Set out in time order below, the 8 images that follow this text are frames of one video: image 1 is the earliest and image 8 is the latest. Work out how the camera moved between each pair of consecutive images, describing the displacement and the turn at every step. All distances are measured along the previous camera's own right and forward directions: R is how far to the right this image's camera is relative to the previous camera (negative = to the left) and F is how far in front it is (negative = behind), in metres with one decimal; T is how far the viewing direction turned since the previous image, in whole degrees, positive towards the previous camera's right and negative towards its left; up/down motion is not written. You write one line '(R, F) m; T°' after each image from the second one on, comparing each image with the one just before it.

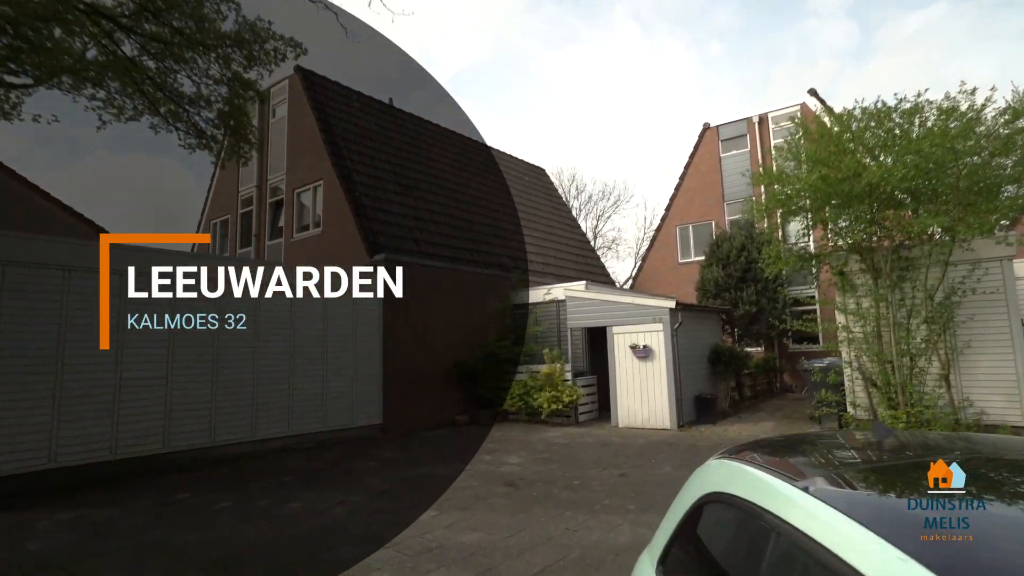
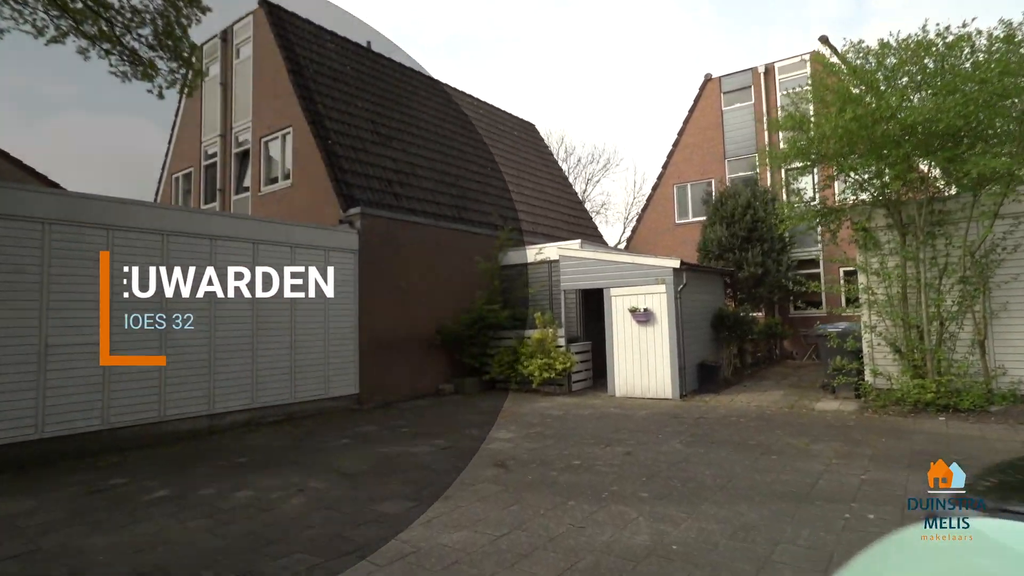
(0.0, +1.0) m; +1°
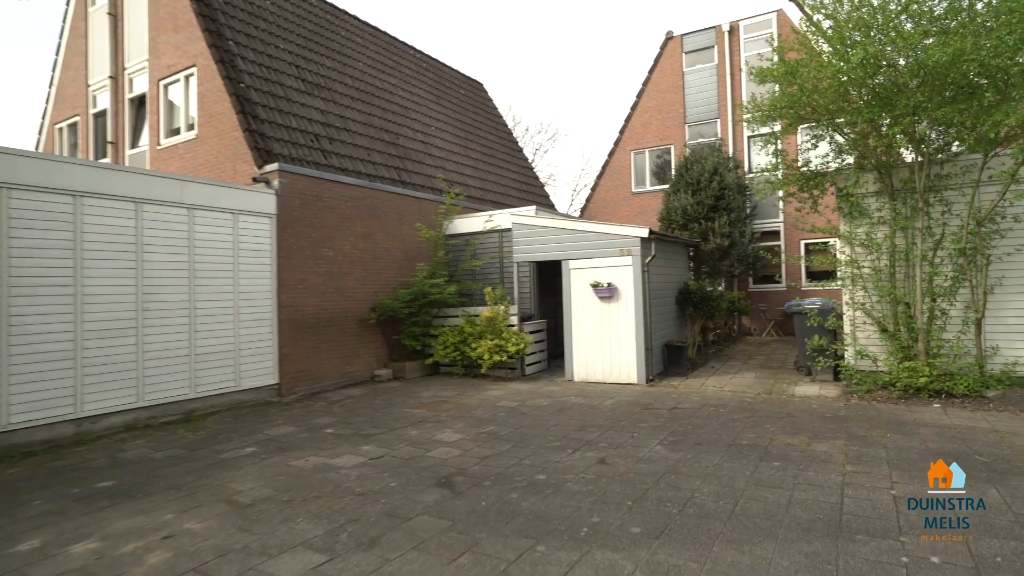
(0.0, +1.3) m; +5°
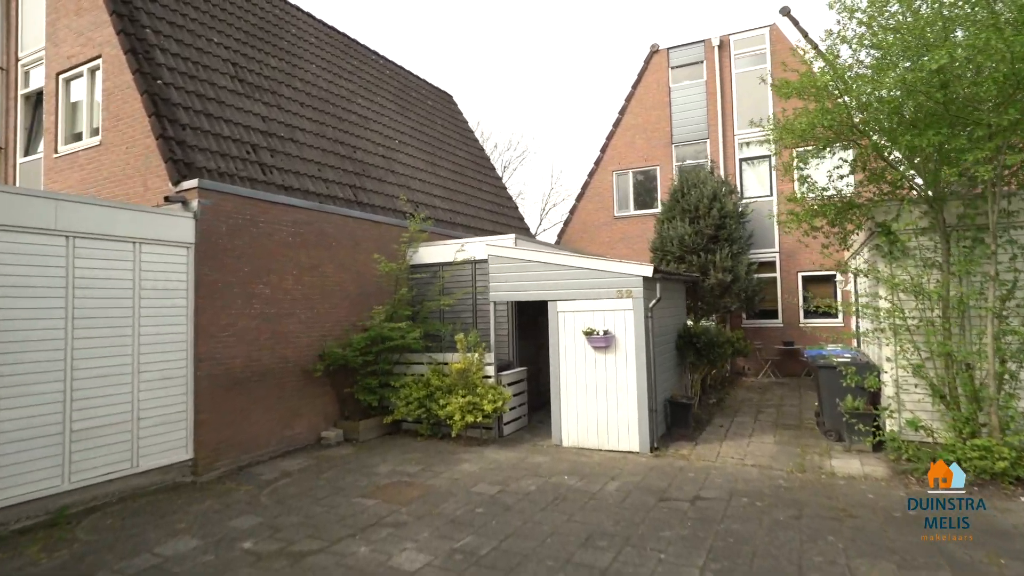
(-0.2, +1.6) m; +4°
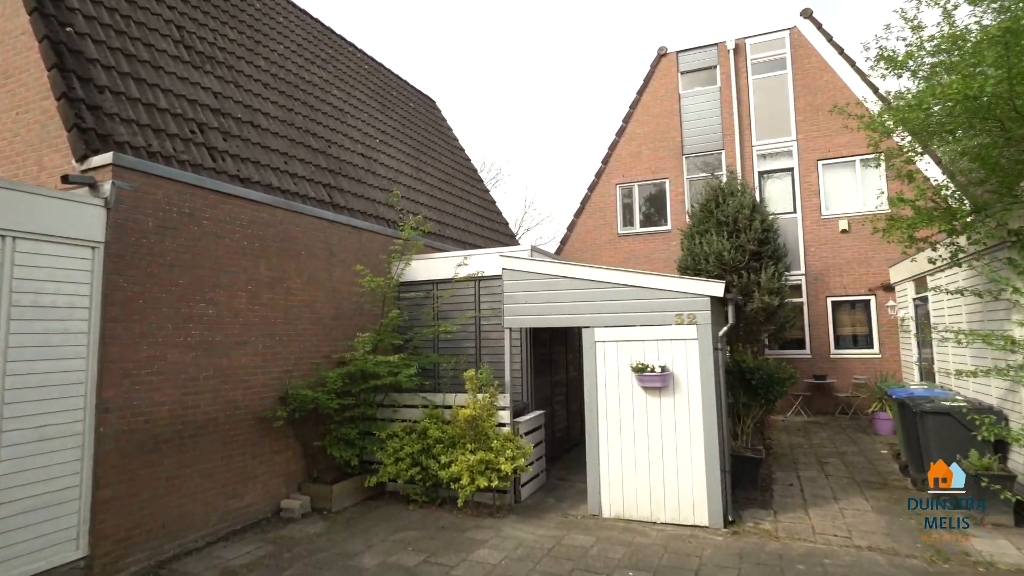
(-0.7, +1.8) m; +4°
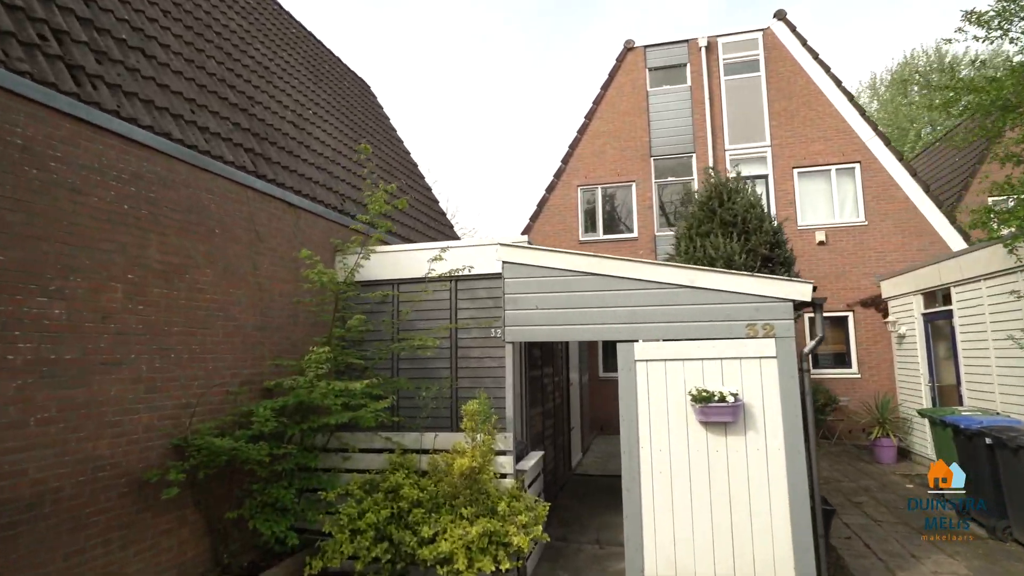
(-0.8, +1.8) m; +9°
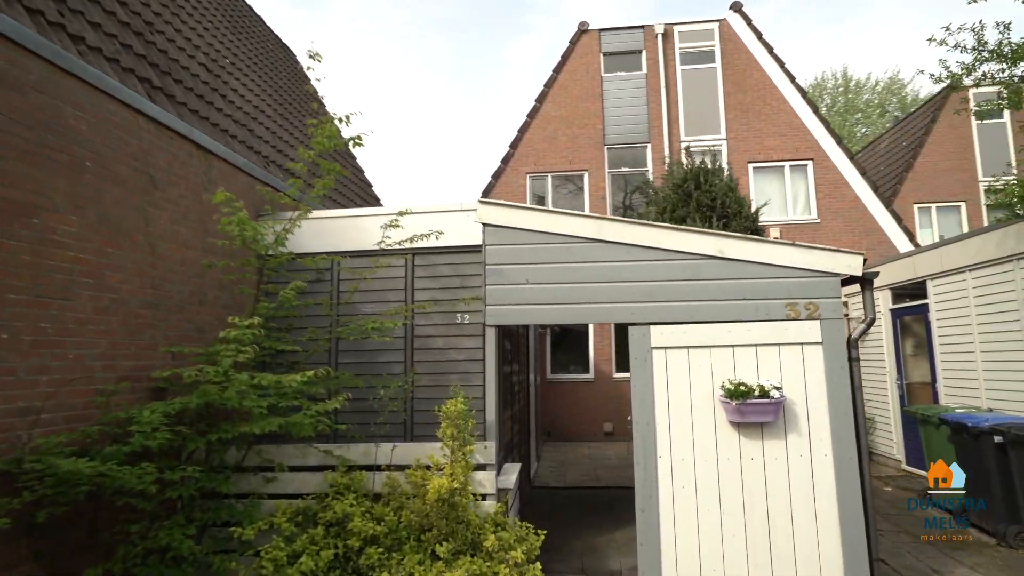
(-0.4, +1.1) m; +8°
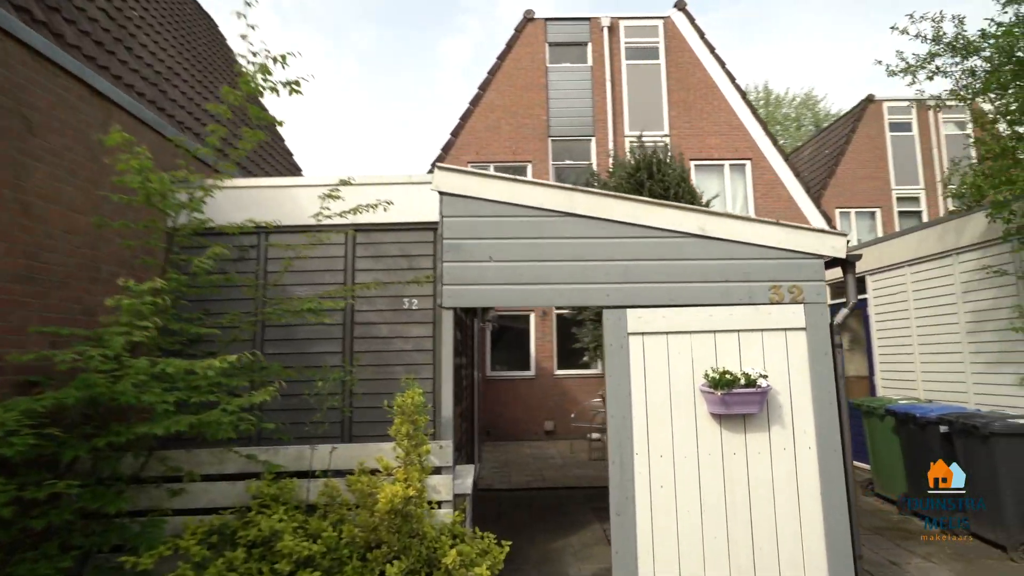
(-0.2, +0.5) m; +7°
